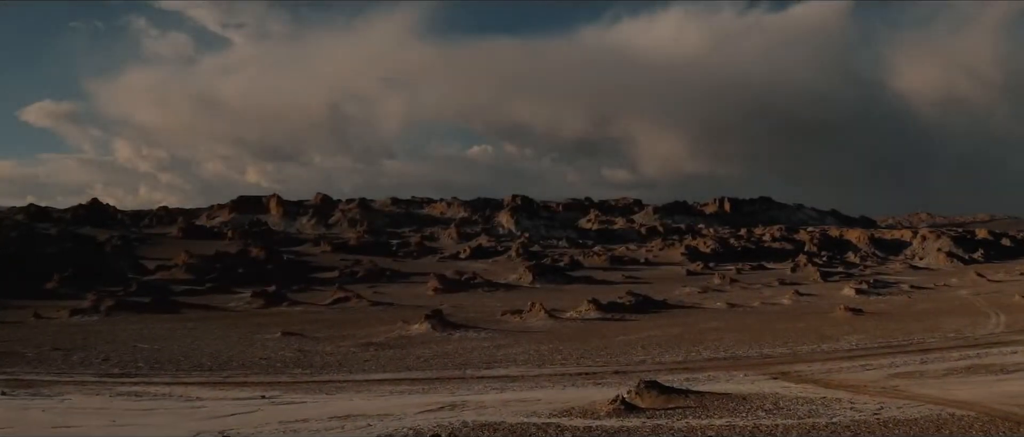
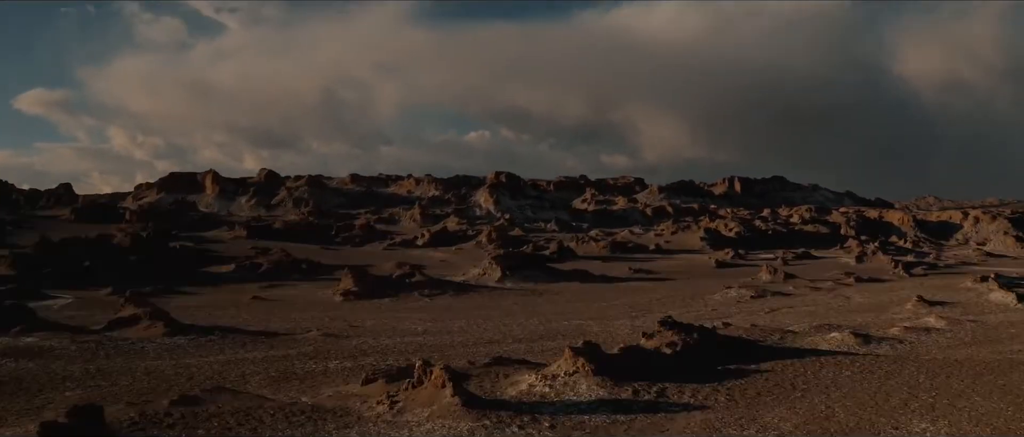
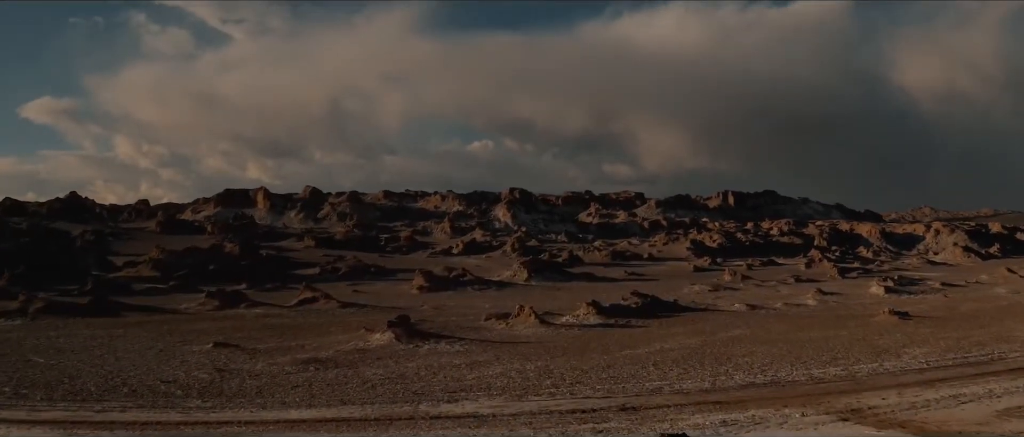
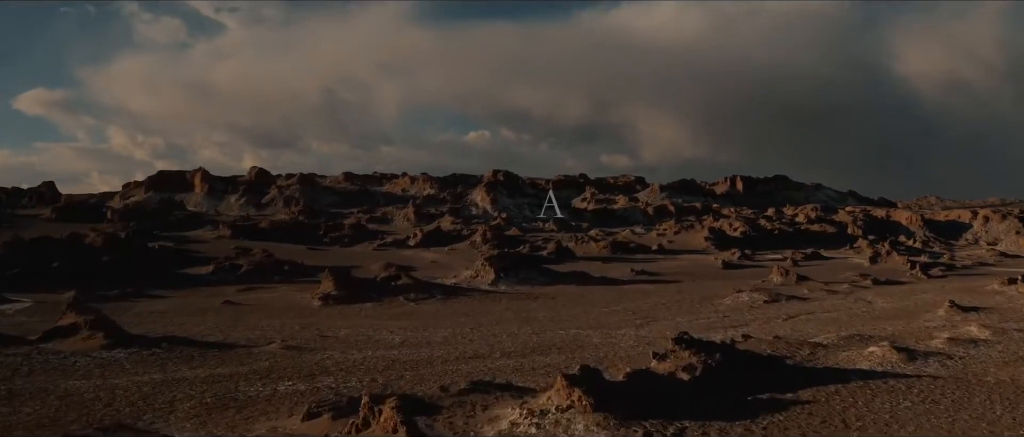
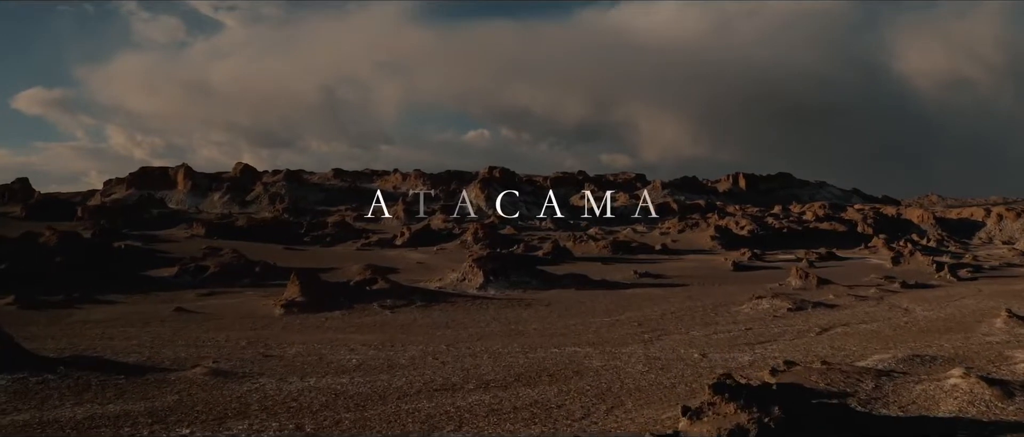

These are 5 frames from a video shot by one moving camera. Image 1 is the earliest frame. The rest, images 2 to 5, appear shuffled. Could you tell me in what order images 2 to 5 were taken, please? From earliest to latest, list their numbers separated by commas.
3, 2, 4, 5
